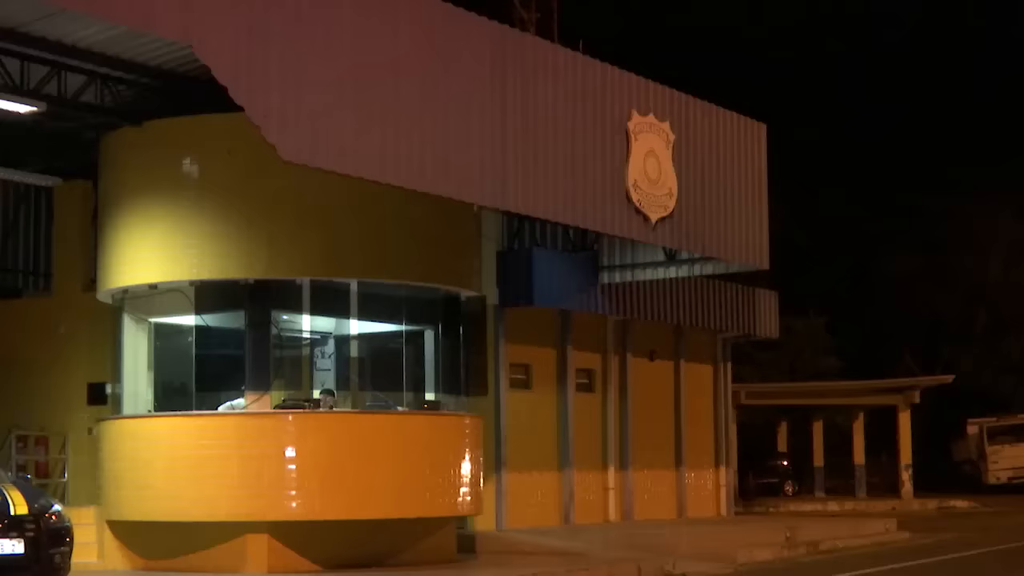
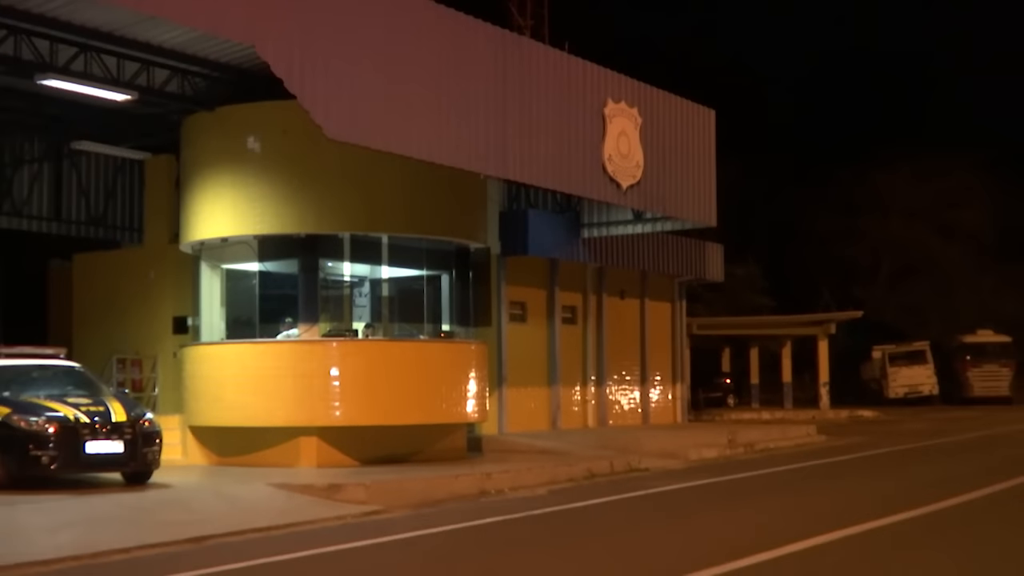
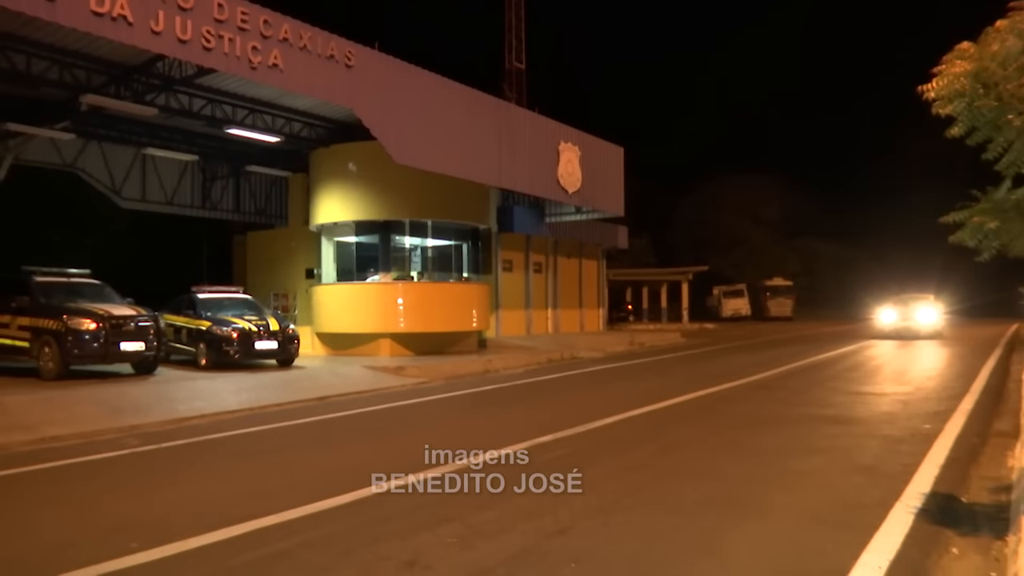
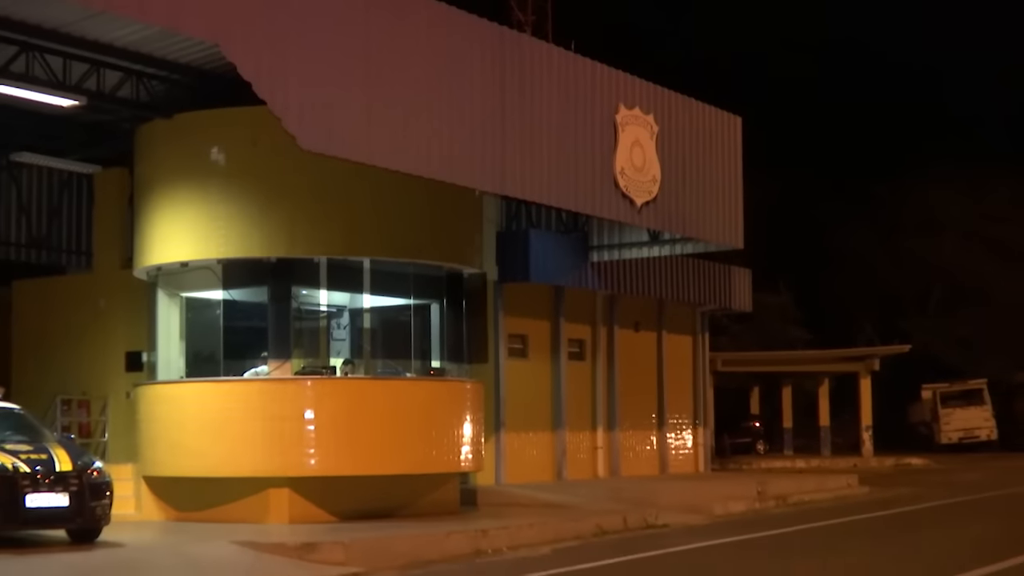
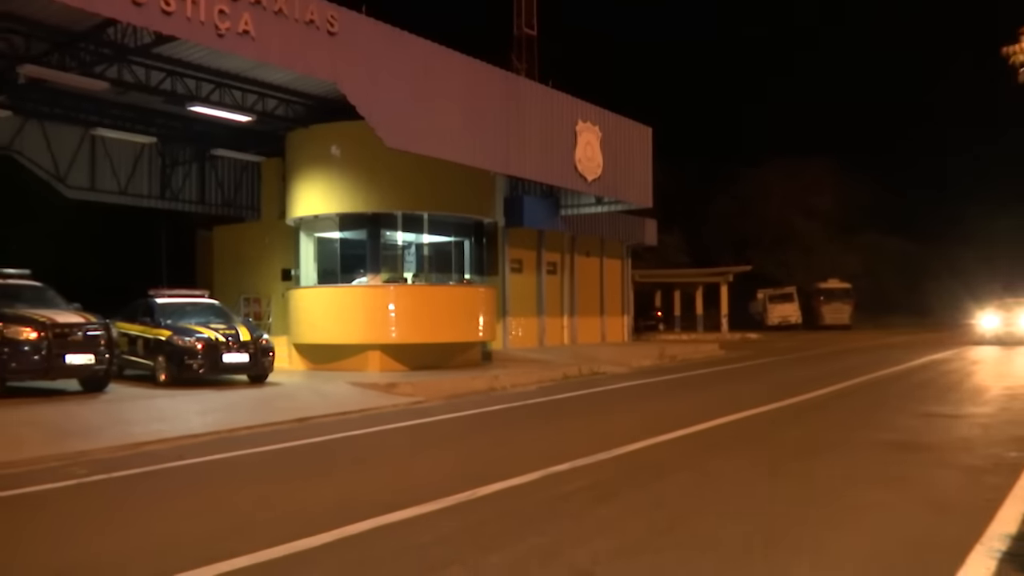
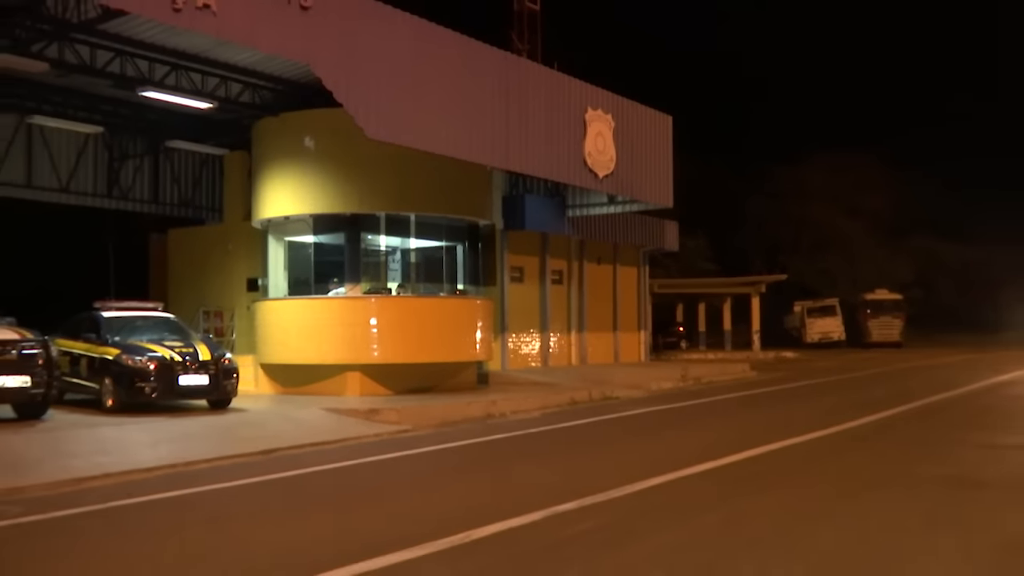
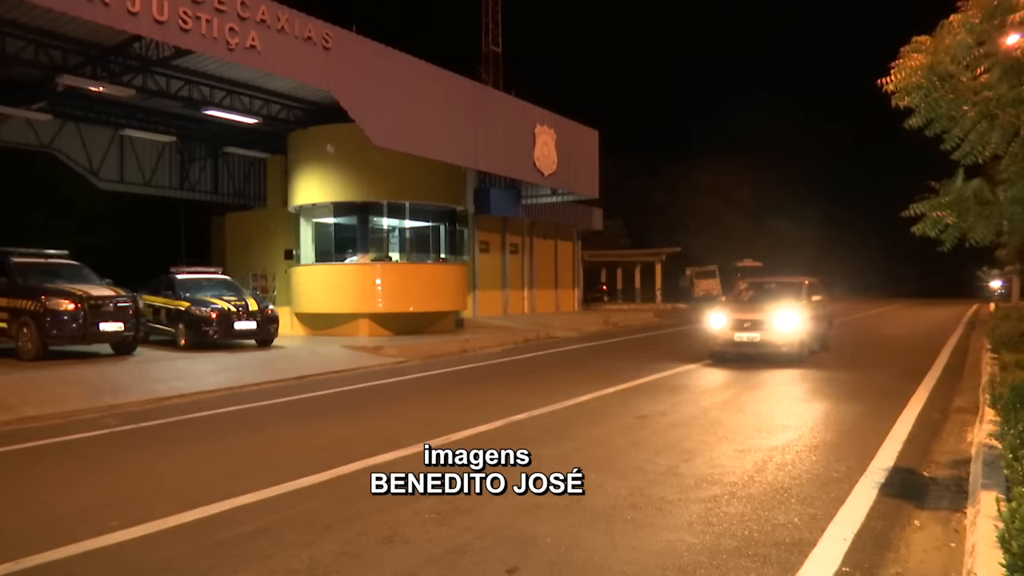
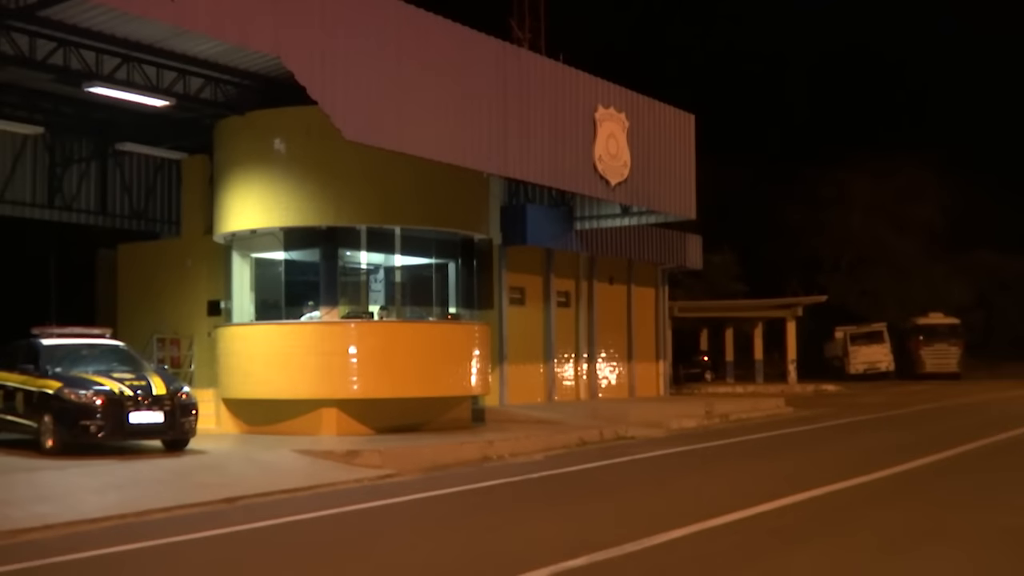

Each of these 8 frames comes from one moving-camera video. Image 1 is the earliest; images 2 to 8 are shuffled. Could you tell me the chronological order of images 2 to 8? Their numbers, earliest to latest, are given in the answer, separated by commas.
4, 2, 8, 6, 5, 3, 7
